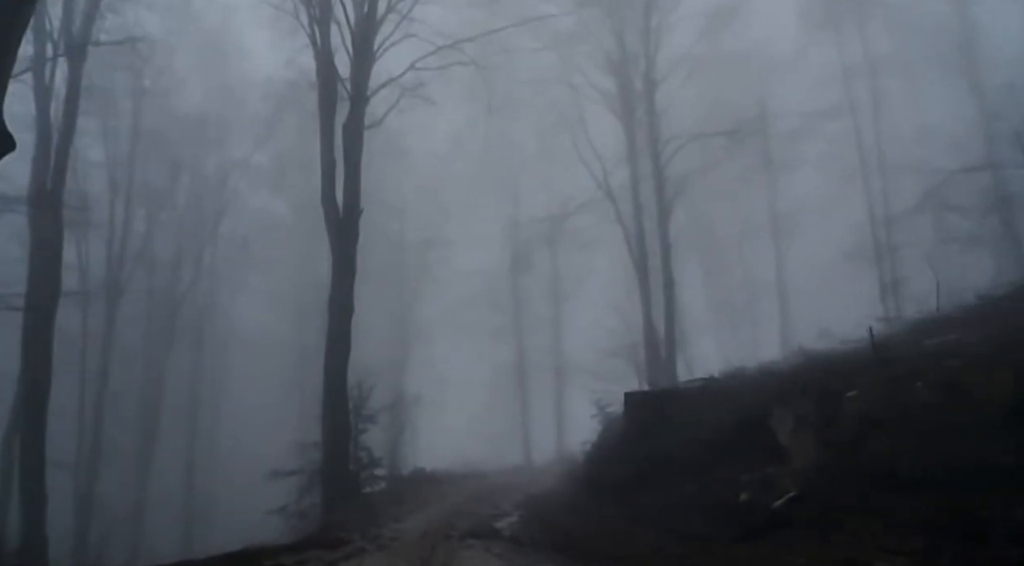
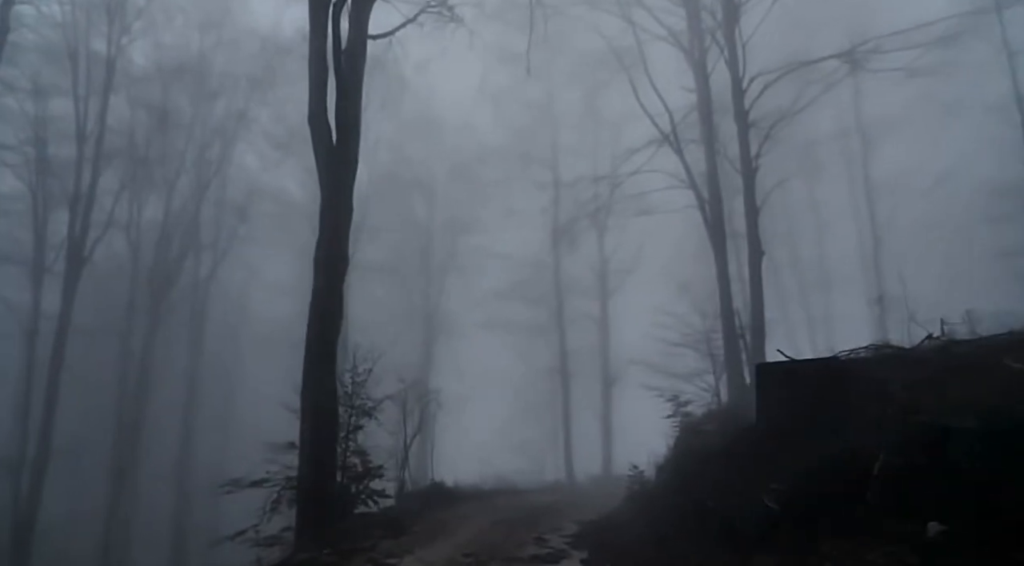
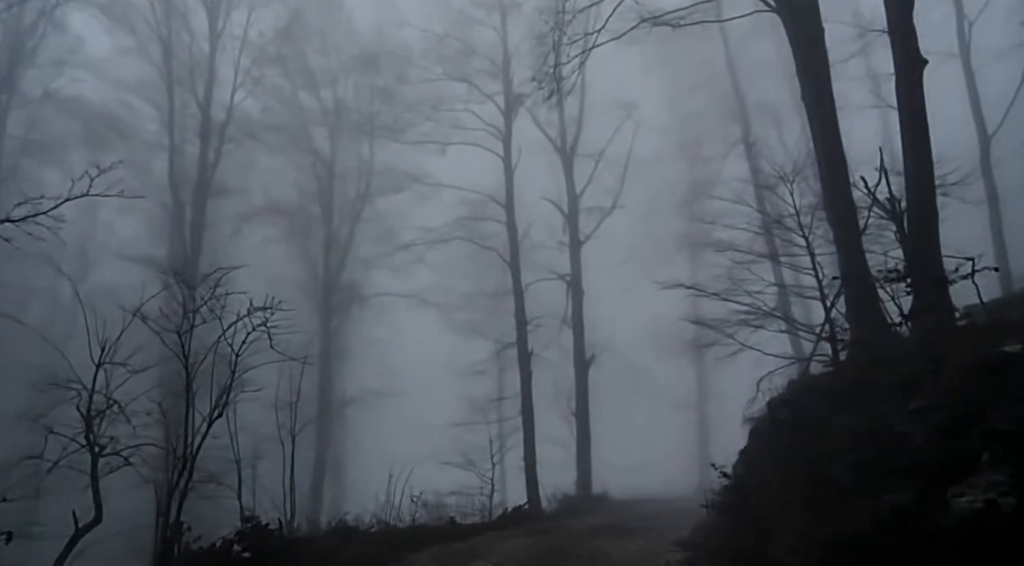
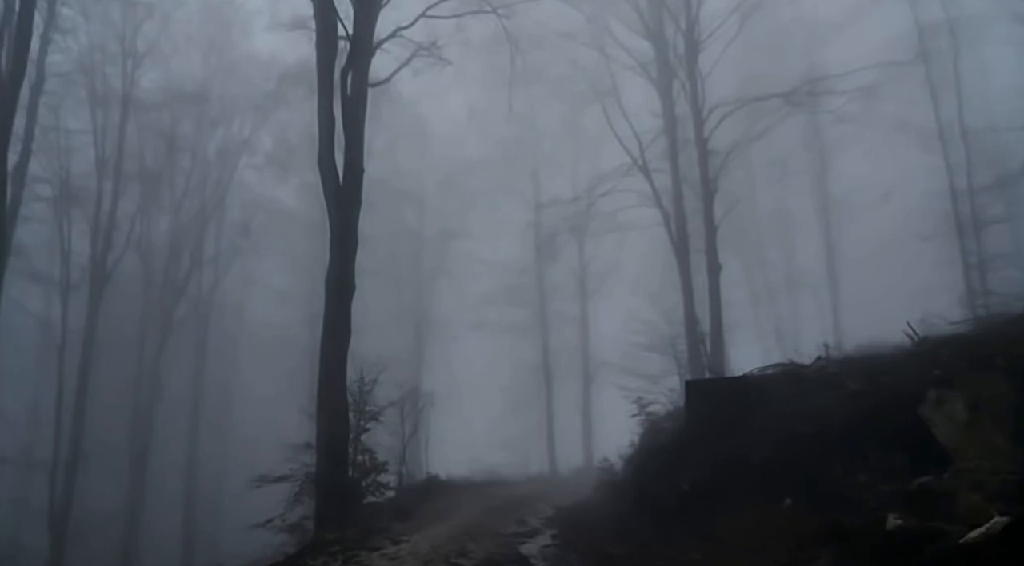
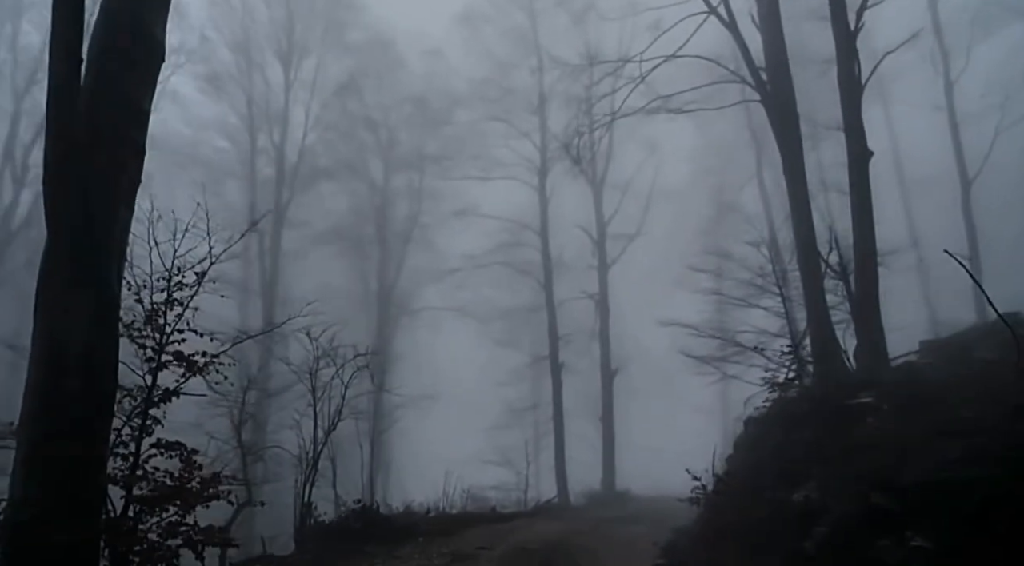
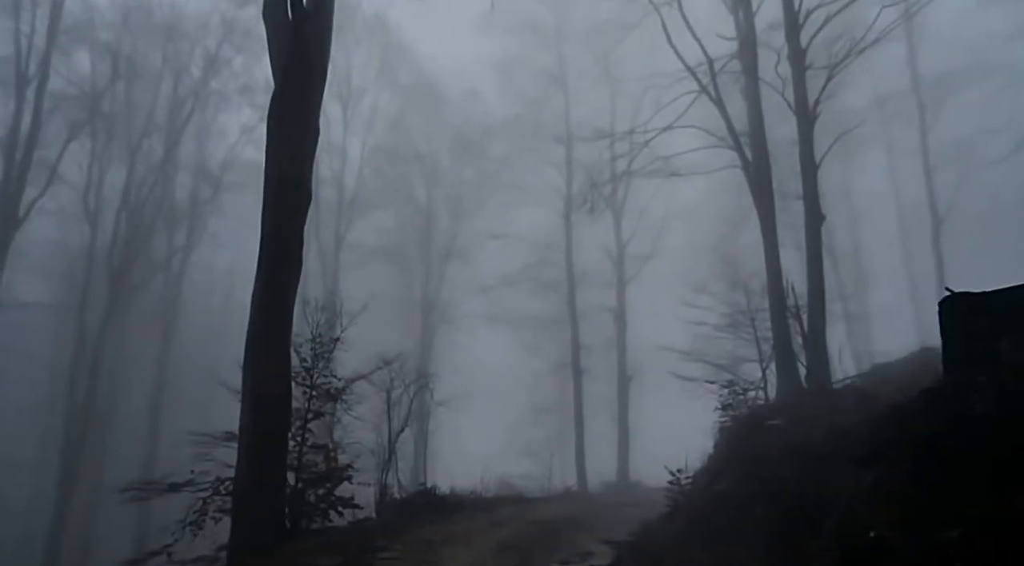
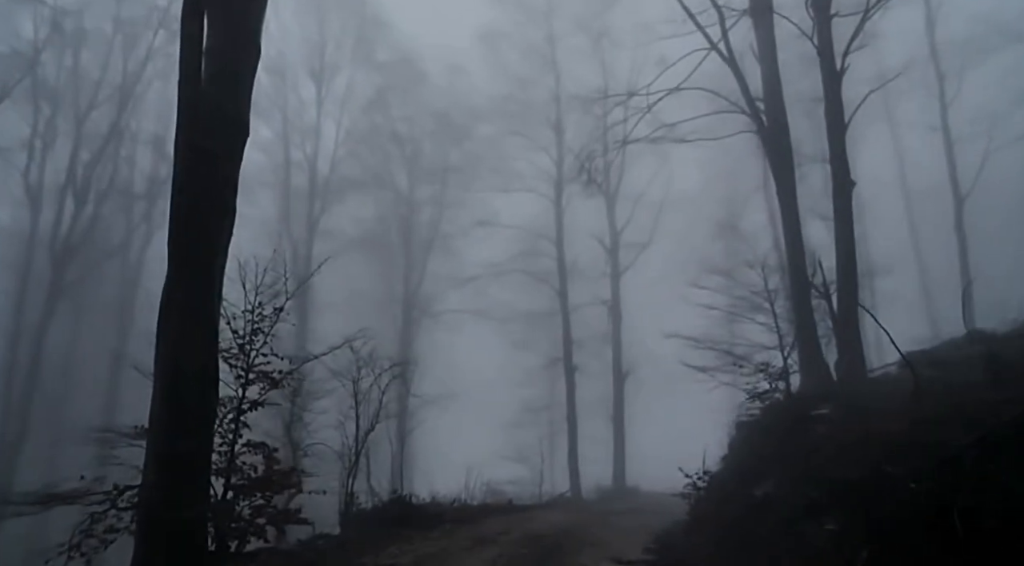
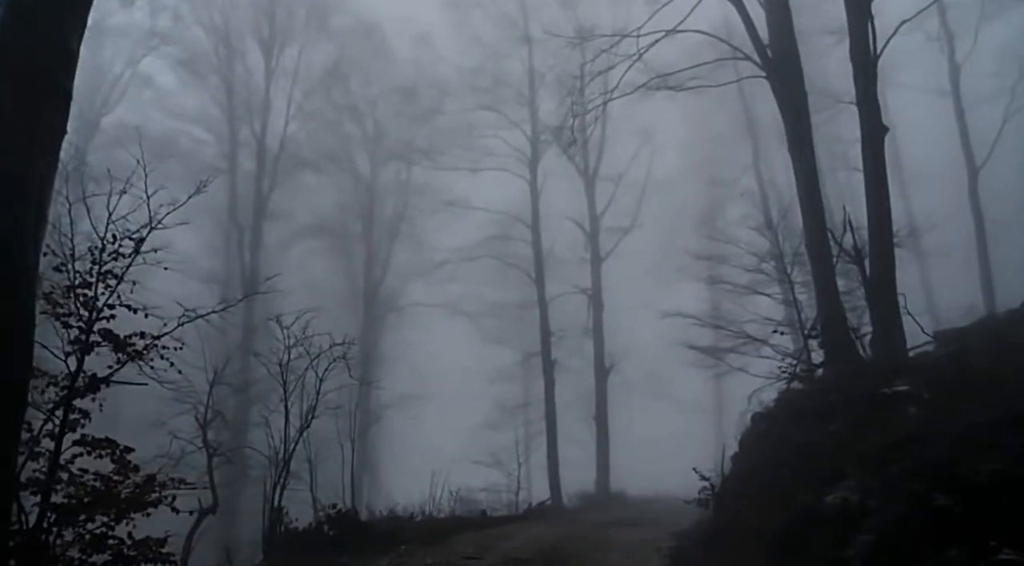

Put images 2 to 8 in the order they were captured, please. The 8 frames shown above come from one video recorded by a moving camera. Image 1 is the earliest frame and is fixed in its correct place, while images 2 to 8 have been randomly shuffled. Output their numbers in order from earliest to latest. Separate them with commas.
4, 2, 6, 7, 5, 8, 3
